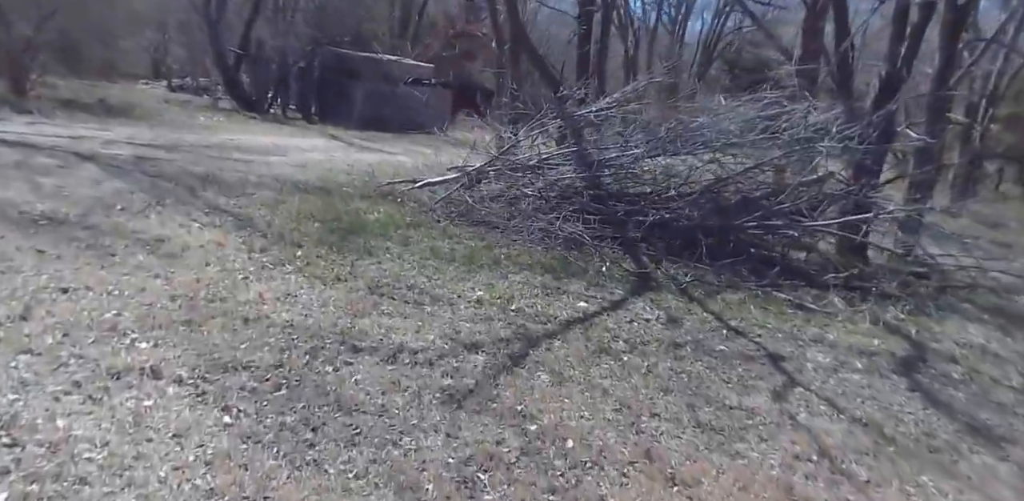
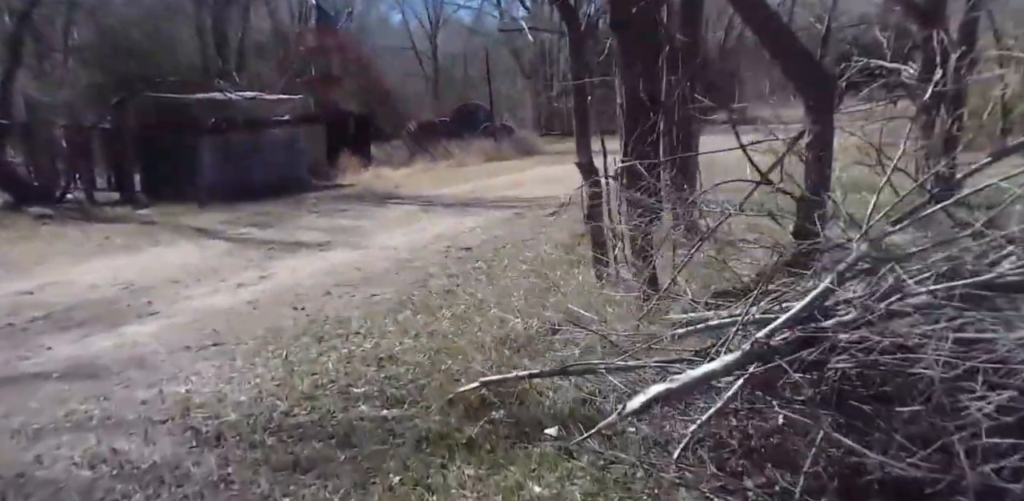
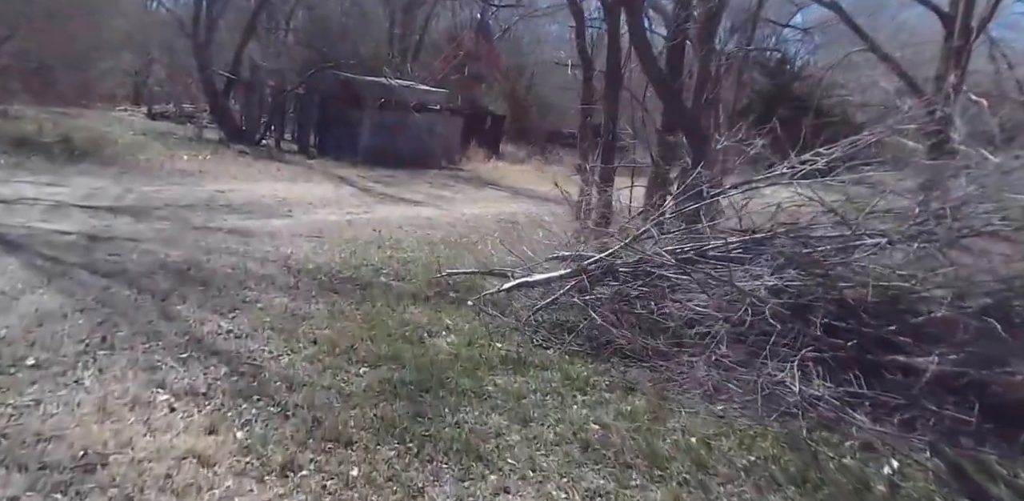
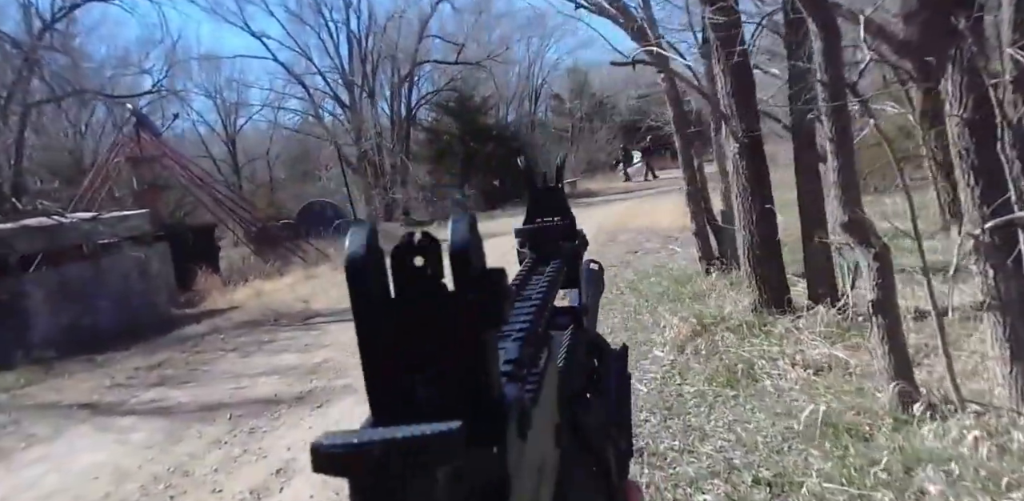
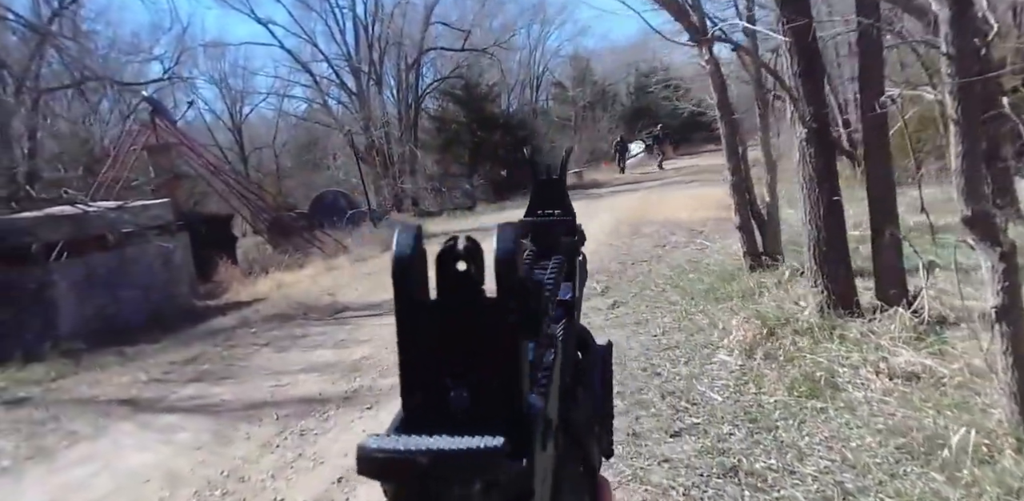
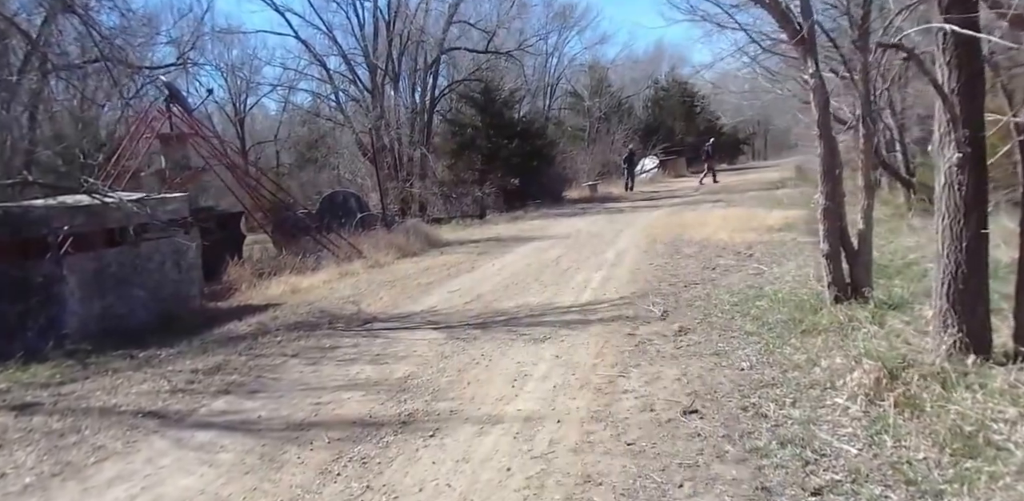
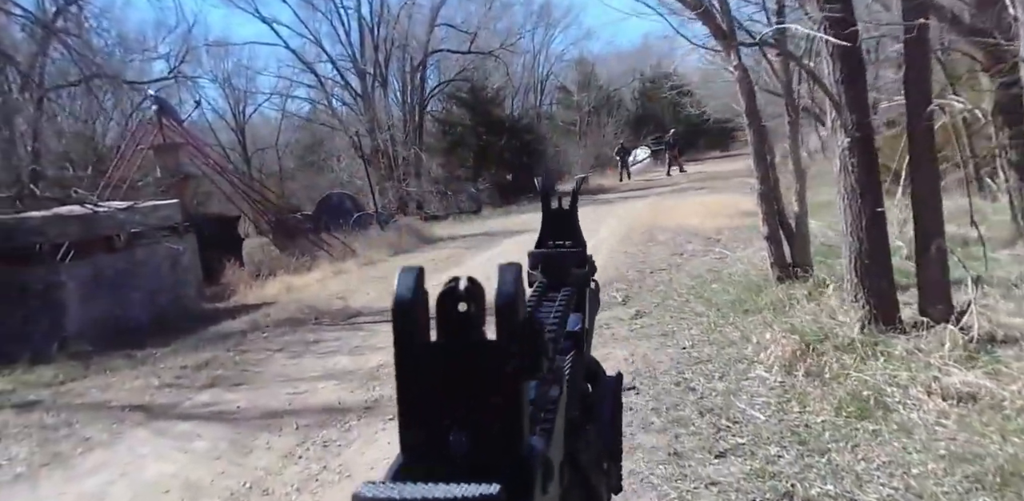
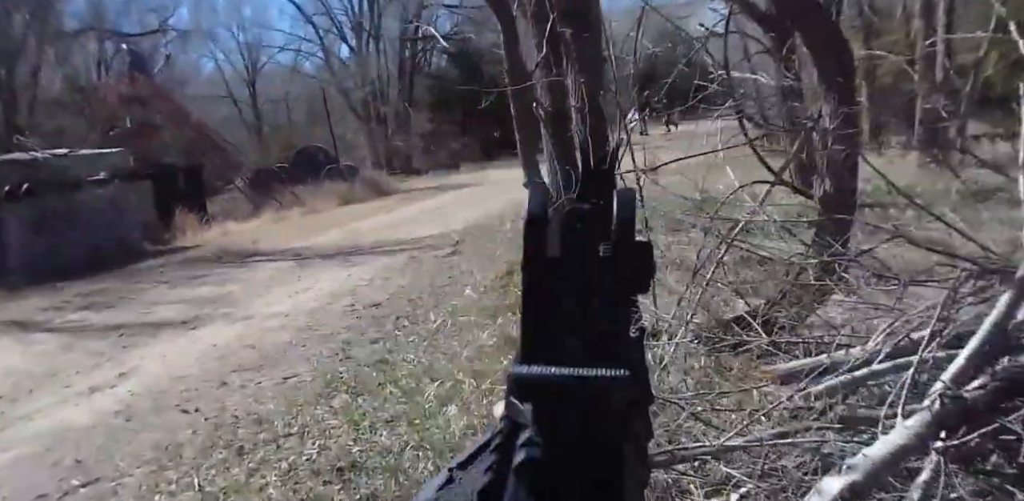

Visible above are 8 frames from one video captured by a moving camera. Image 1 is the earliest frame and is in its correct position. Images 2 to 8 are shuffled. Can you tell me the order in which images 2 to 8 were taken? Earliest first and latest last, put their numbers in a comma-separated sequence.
3, 2, 8, 4, 5, 7, 6
